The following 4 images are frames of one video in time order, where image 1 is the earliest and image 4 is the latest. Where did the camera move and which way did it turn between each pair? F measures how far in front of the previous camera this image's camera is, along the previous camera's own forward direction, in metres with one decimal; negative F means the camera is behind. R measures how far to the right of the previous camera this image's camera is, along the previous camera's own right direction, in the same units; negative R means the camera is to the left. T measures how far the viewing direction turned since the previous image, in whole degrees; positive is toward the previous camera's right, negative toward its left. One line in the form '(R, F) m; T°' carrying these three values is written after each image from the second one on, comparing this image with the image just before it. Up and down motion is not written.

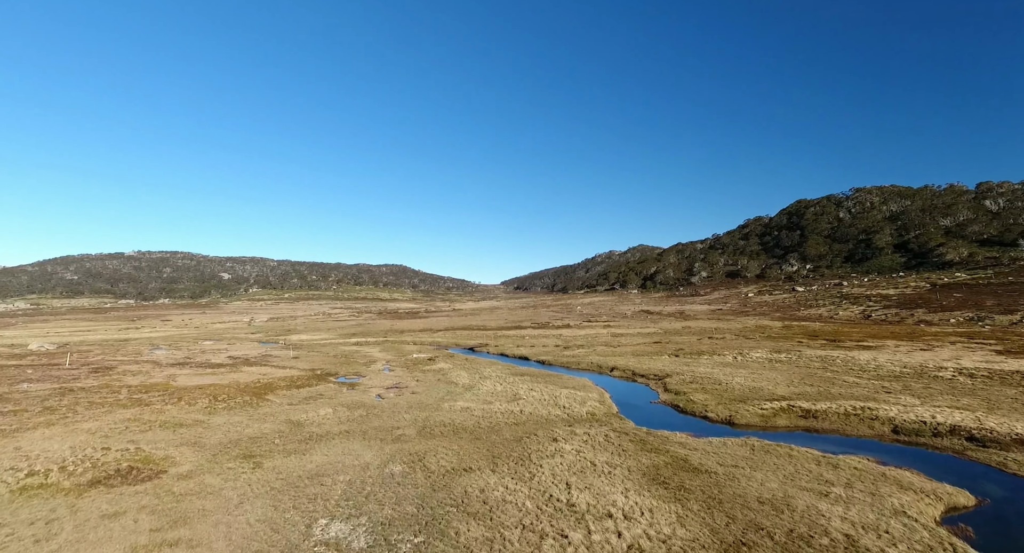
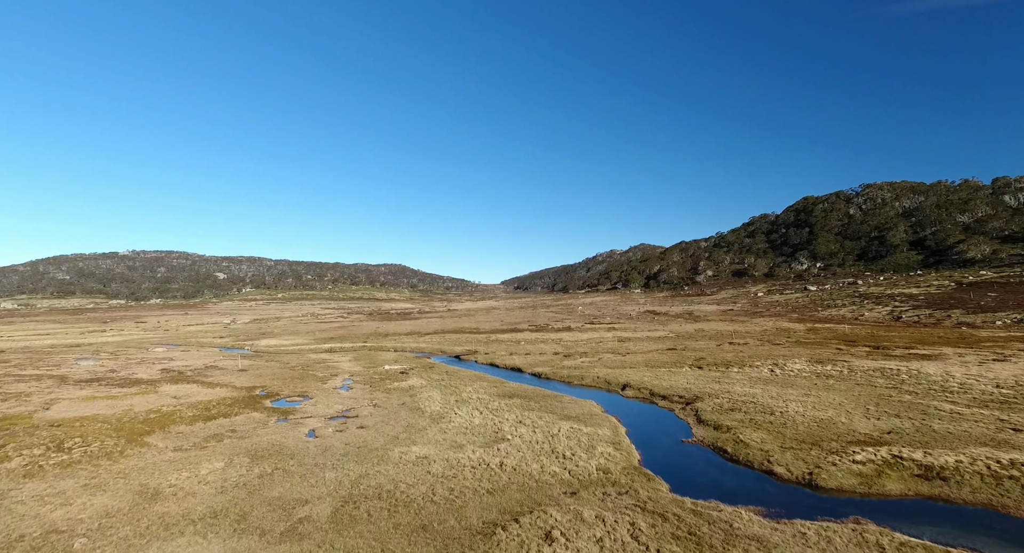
(+1.1, +10.5) m; 0°
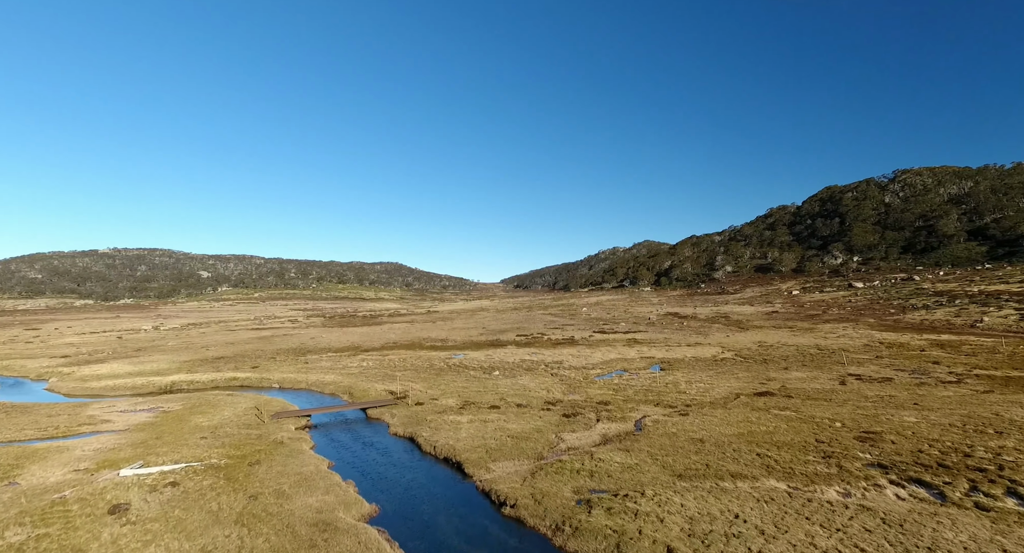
(+3.4, +33.1) m; 0°
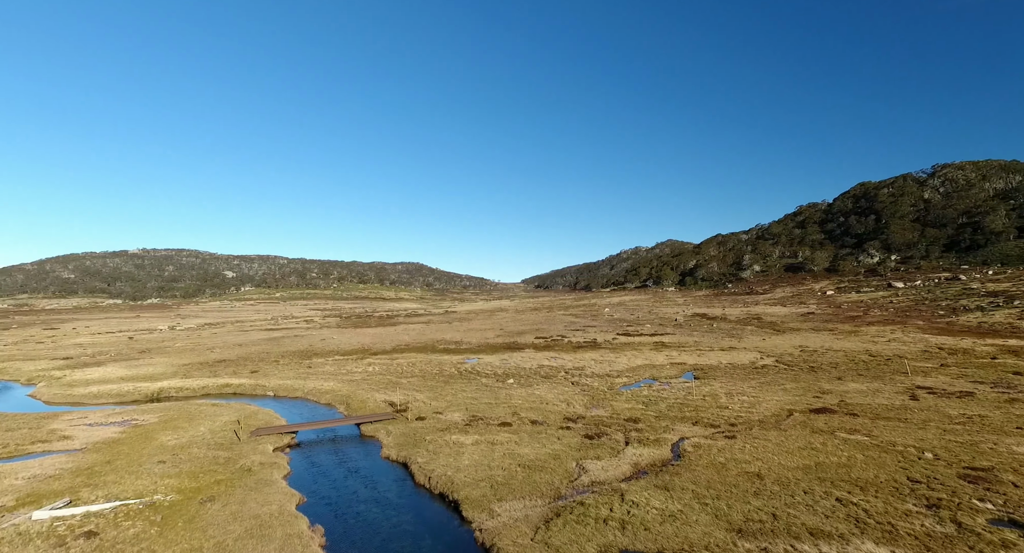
(+0.4, +5.0) m; -2°
